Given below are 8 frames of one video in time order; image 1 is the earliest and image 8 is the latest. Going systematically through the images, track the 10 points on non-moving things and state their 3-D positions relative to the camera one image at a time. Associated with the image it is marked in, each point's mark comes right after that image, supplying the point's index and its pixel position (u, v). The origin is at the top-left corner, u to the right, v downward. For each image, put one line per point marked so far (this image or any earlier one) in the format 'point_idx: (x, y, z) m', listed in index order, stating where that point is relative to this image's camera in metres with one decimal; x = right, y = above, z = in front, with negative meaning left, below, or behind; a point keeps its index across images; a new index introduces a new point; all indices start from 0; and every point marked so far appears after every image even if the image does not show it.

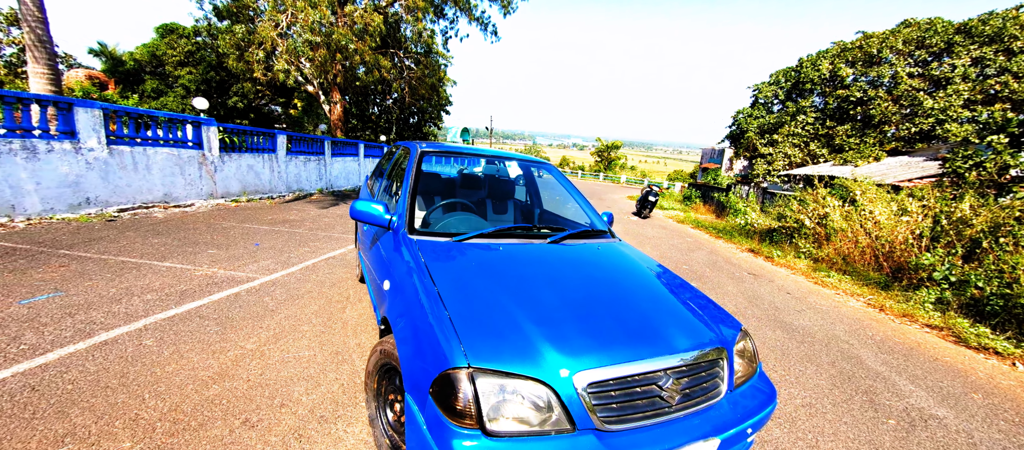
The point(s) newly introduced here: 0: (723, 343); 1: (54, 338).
0: (+0.8, -0.4, +1.4) m
1: (-2.8, -0.7, +2.2) m
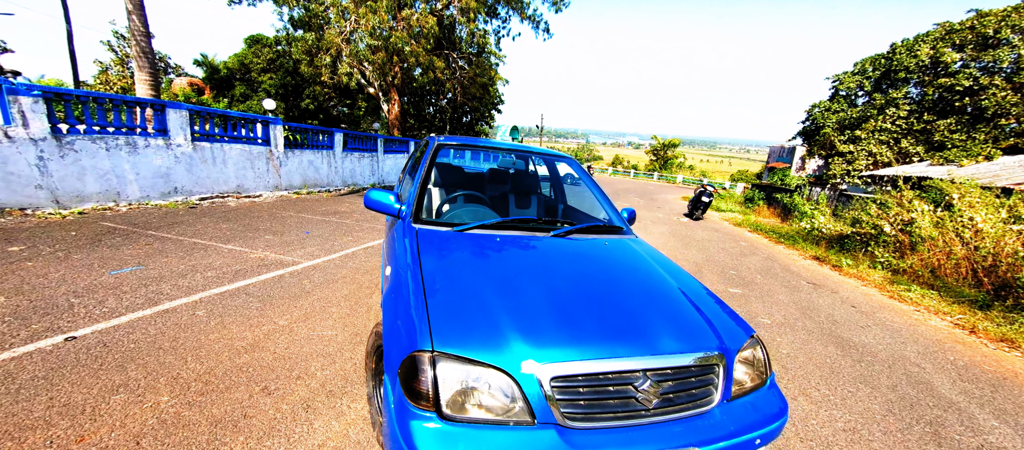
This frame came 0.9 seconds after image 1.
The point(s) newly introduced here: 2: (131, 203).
0: (+0.7, -0.4, +1.3) m
1: (-2.7, -0.6, +2.6) m
2: (-5.4, +0.3, +5.2) m
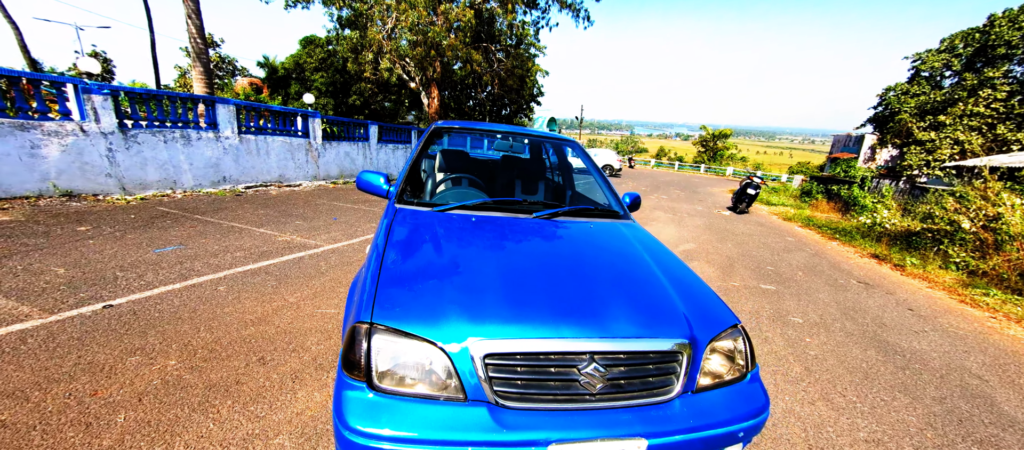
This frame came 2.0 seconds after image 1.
0: (+0.6, -0.4, +1.1) m
1: (-2.7, -0.4, +2.8) m
2: (-5.1, +0.6, +5.7) m
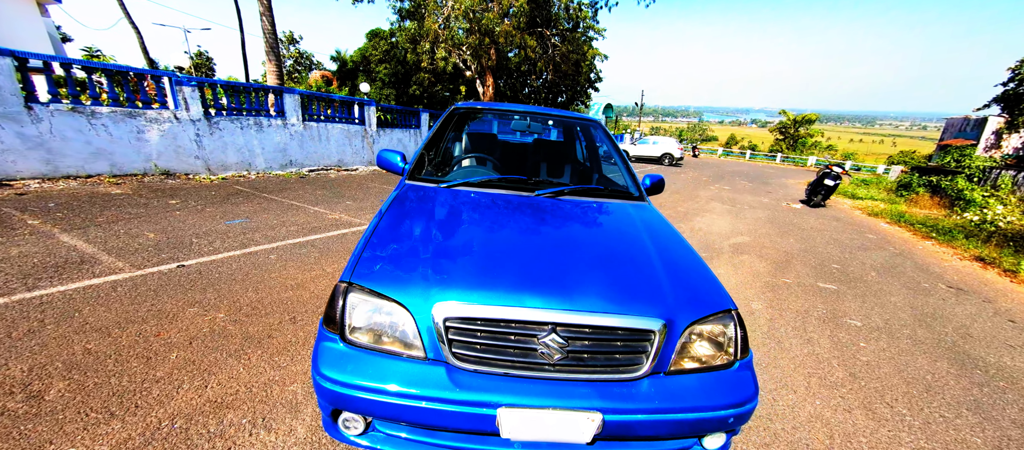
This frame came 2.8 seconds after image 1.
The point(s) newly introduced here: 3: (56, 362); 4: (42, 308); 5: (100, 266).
0: (+0.5, -0.3, +1.1) m
1: (-2.5, -0.2, +3.2) m
2: (-4.5, +0.9, +6.4) m
3: (-2.1, -0.6, +1.6) m
4: (-2.6, -0.5, +2.0) m
5: (-3.0, -0.3, +2.6) m
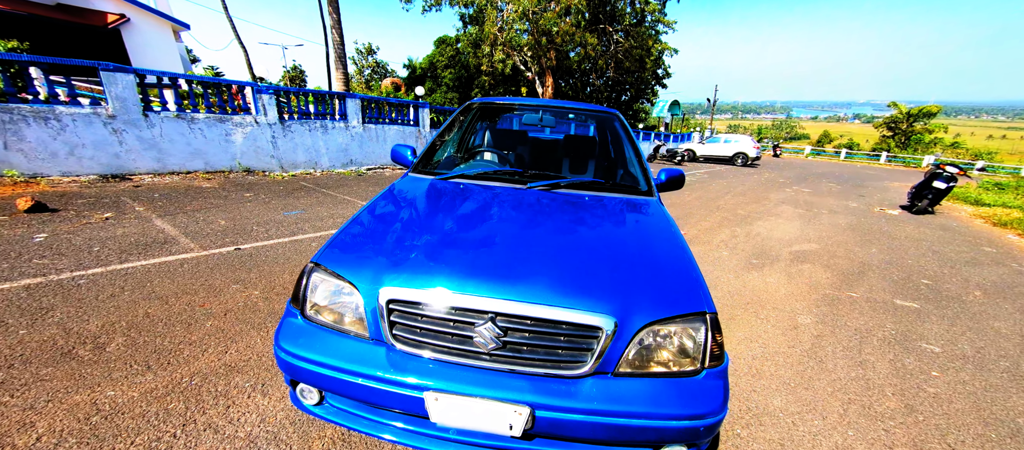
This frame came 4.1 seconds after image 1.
0: (+0.3, -0.2, +1.0) m
1: (-2.3, -0.1, +3.6) m
2: (-3.7, +1.1, +7.1) m
3: (-2.1, -0.5, +2.0) m
4: (-2.6, -0.4, +2.5) m
5: (-2.8, -0.2, +3.1) m
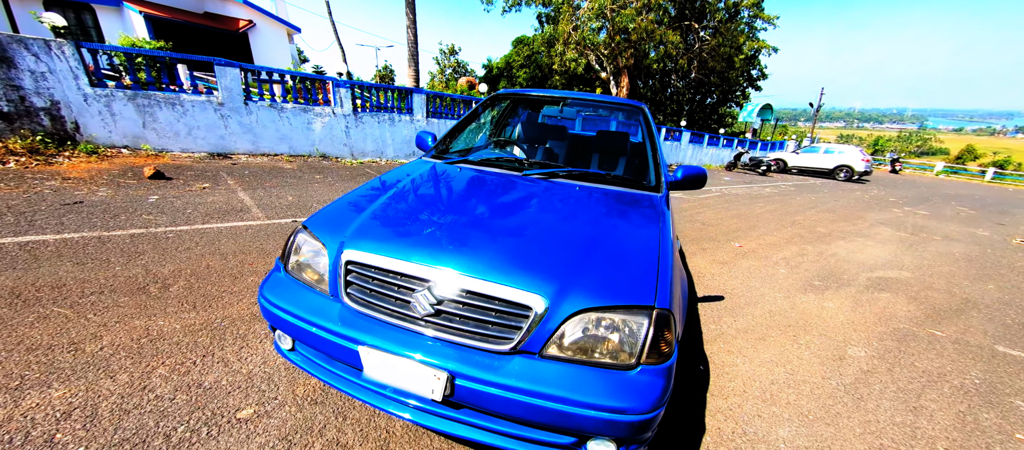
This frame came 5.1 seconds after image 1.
0: (+0.1, -0.2, +1.0) m
1: (-2.0, +0.2, +4.0) m
2: (-2.6, +1.4, +7.6) m
3: (-2.1, -0.3, +2.4) m
4: (-2.5, -0.1, +2.9) m
5: (-2.6, +0.1, +3.6) m
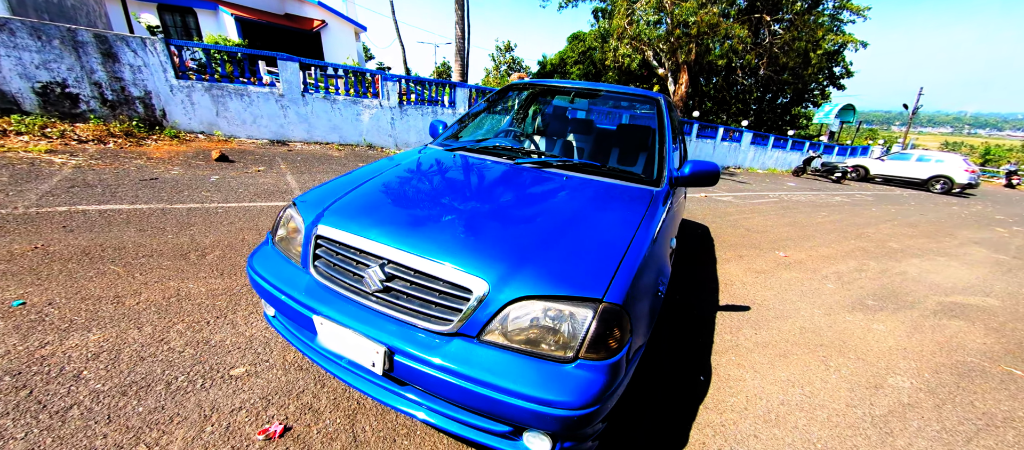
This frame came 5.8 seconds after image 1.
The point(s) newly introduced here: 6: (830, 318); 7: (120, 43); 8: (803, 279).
0: (0.0, -0.2, +1.0) m
1: (-1.7, +0.3, +4.2) m
2: (-1.8, +1.6, +7.9) m
3: (-2.1, -0.1, +2.6) m
4: (-2.4, +0.1, +3.2) m
5: (-2.4, +0.3, +3.9) m
6: (+2.3, -0.7, +2.6) m
7: (-5.5, +2.5, +5.1) m
8: (+2.7, -0.5, +3.4) m
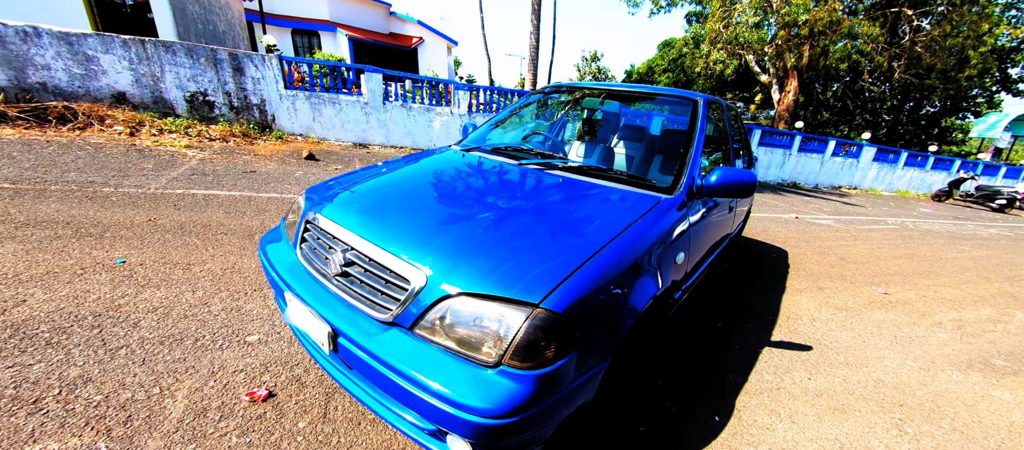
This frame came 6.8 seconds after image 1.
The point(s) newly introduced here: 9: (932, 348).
0: (-0.2, -0.1, +0.9) m
1: (-1.1, +0.4, +4.5) m
2: (-0.4, +1.5, +8.1) m
3: (-1.8, 0.0, +3.0) m
4: (-2.0, +0.2, +3.6) m
5: (-1.9, +0.4, +4.3) m
6: (+2.4, -0.9, +2.1) m
7: (-4.5, +2.8, +6.1) m
8: (+3.0, -0.7, +2.7) m
9: (+2.8, -0.8, +2.4) m
